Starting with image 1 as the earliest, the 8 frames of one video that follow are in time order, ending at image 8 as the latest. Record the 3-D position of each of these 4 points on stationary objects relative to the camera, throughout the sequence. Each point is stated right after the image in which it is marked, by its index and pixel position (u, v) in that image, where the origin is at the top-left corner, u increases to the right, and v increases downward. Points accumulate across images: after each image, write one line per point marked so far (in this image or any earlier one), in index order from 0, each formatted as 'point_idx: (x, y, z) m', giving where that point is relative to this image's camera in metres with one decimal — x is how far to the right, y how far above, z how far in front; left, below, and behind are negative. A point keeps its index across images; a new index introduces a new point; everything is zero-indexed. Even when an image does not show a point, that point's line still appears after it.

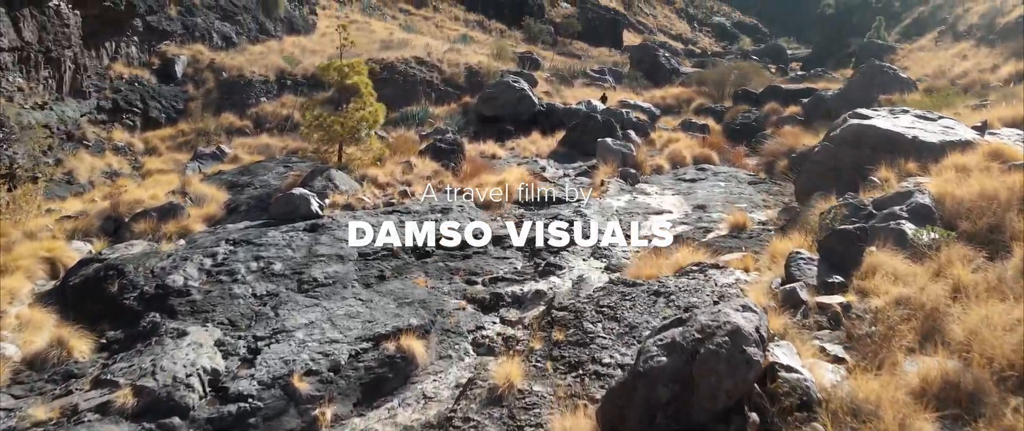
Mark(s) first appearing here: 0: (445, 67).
0: (-1.3, +2.9, +16.8) m
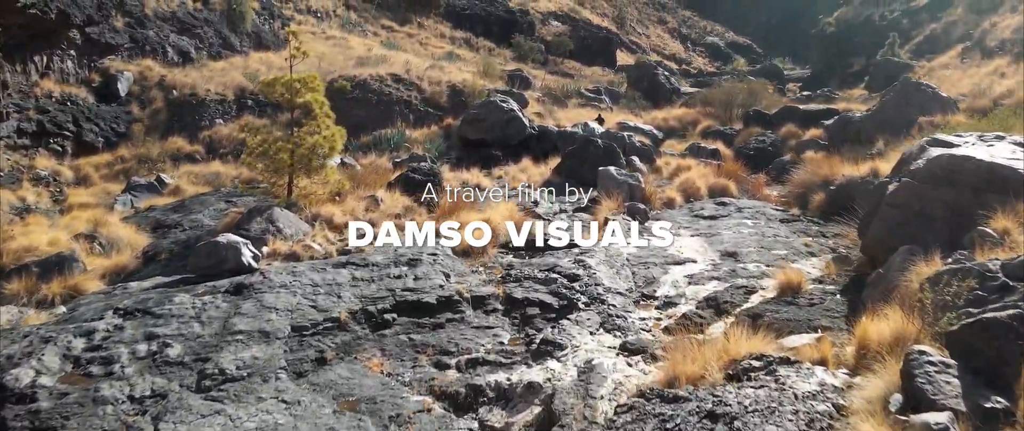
0: (-1.5, +2.3, +15.1) m
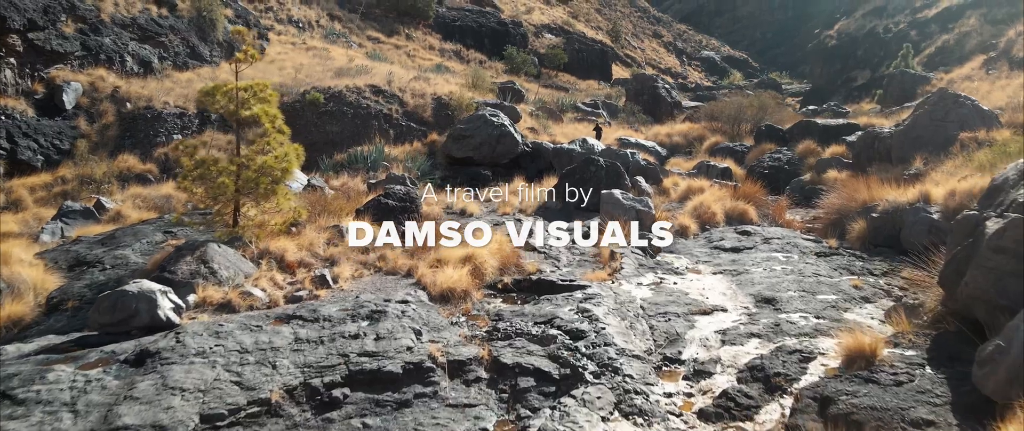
0: (-1.6, +1.9, +13.8) m
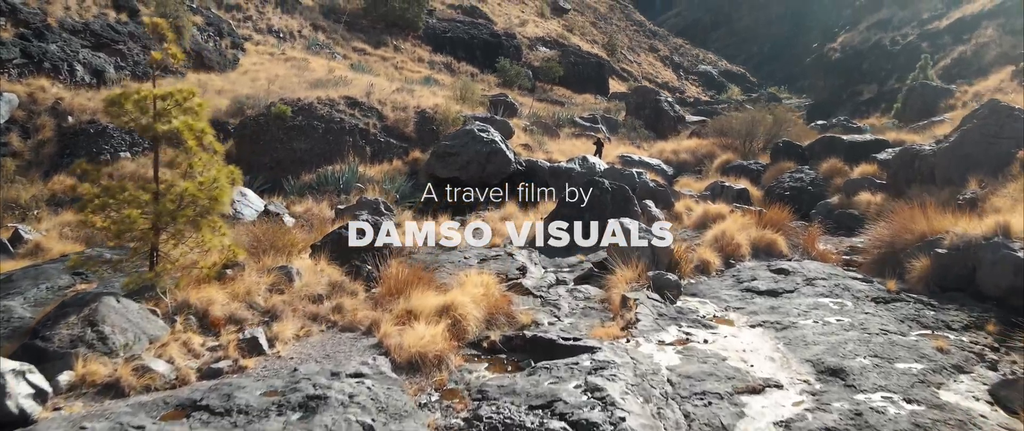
0: (-1.8, +1.5, +12.4) m
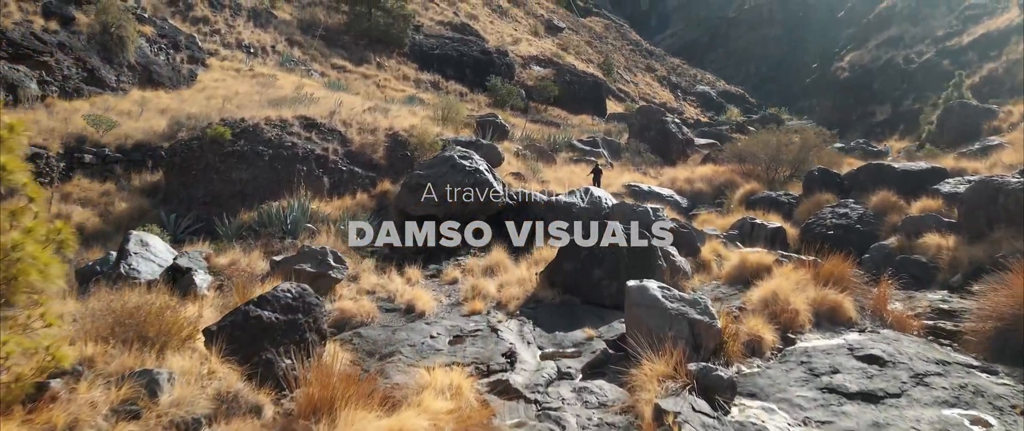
0: (-1.9, +1.0, +10.5) m
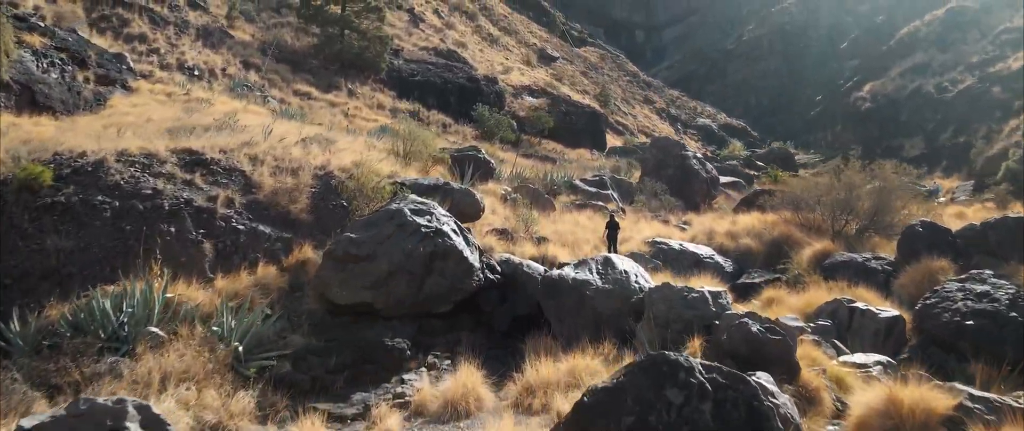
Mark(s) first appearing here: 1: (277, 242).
0: (-2.0, +0.4, +7.3) m
1: (-1.8, -0.2, +6.6) m
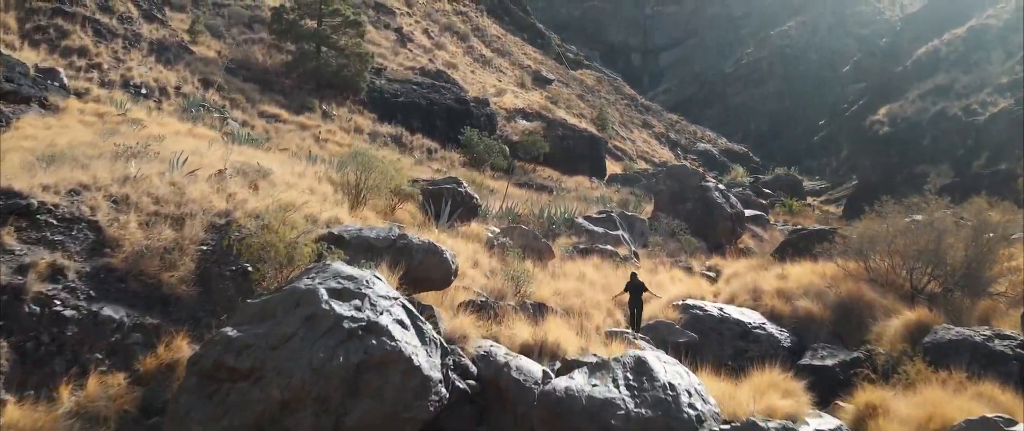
0: (-2.1, 0.0, +5.0) m
1: (-1.9, -0.6, +4.3) m
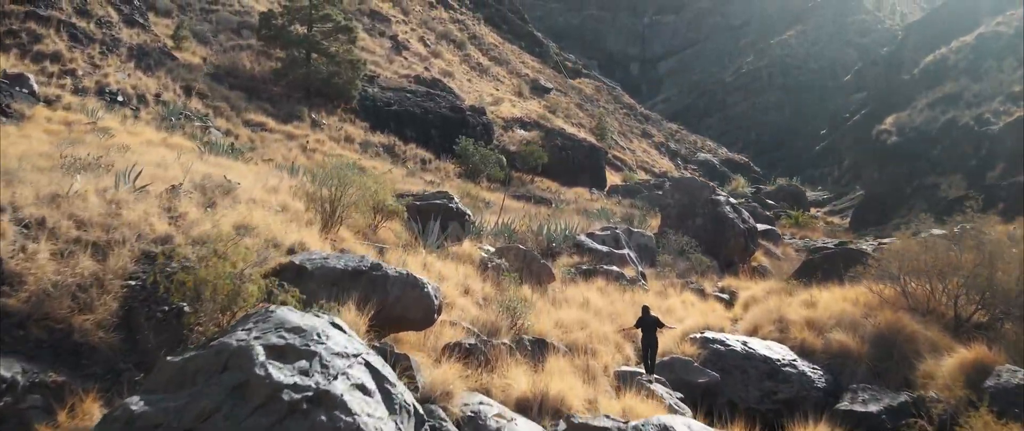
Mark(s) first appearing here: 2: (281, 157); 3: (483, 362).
0: (-2.2, -0.2, +4.1) m
1: (-1.9, -0.7, +3.4) m
2: (-4.3, +1.2, +16.0) m
3: (-0.2, -0.8, +4.7) m
